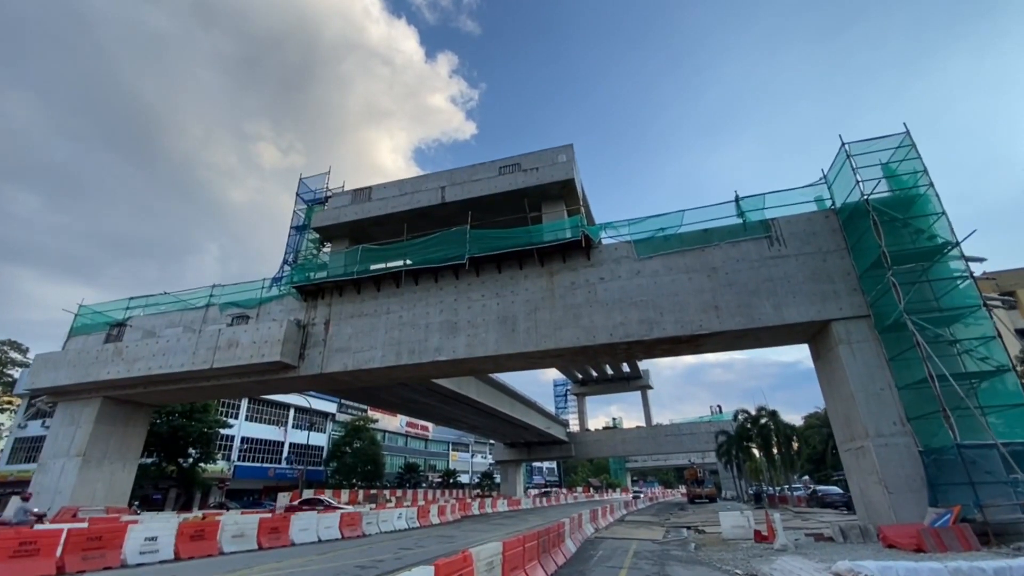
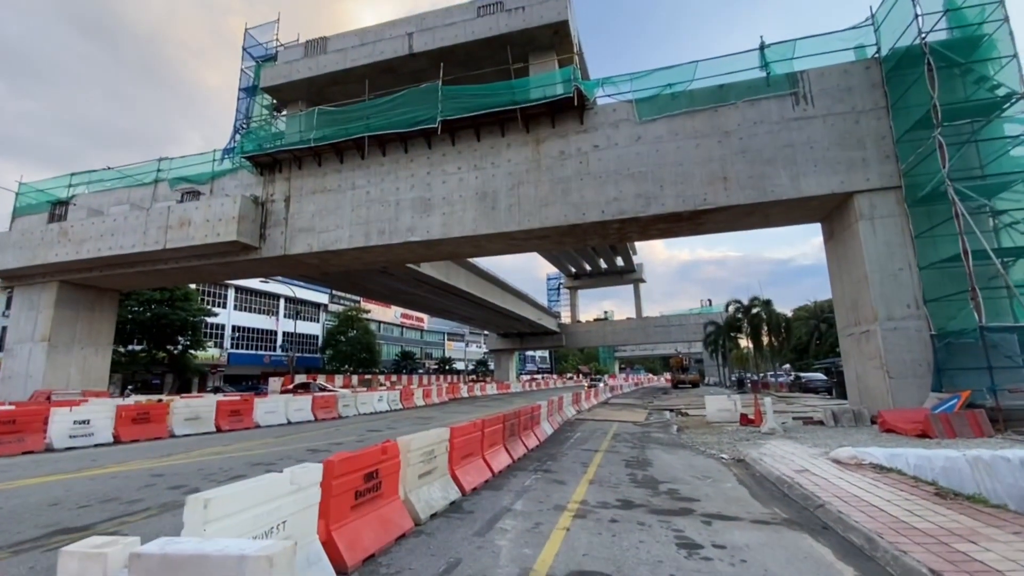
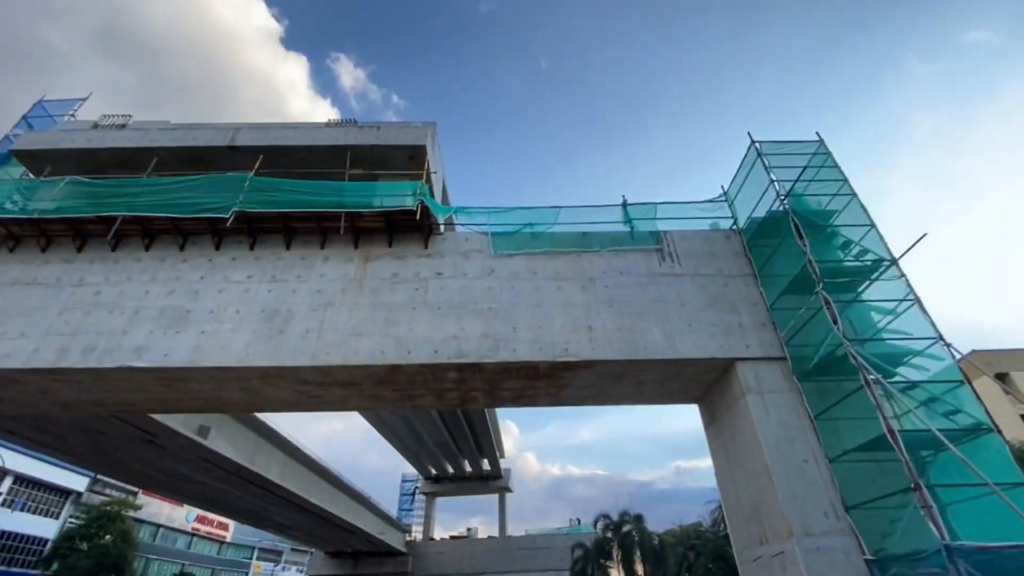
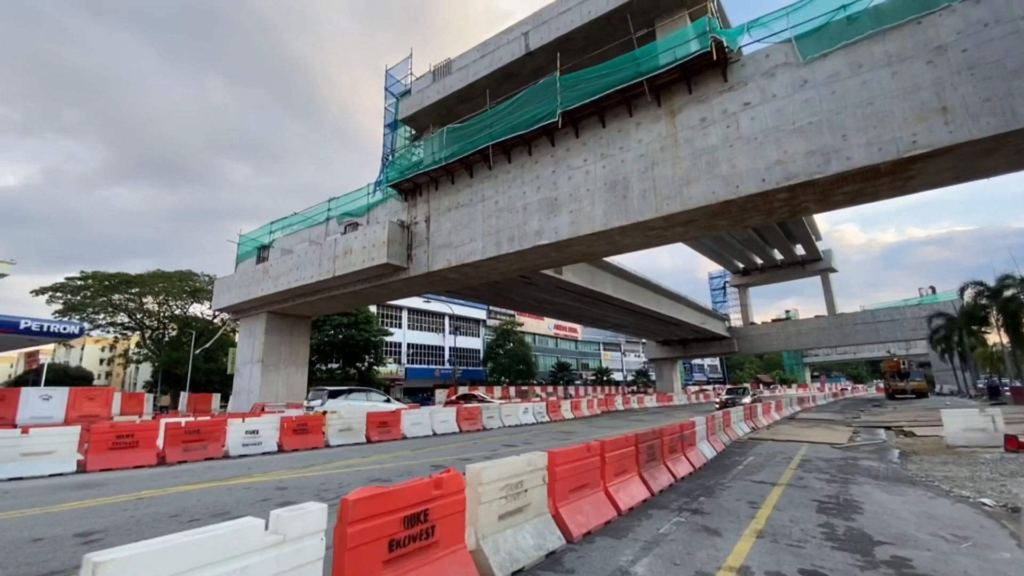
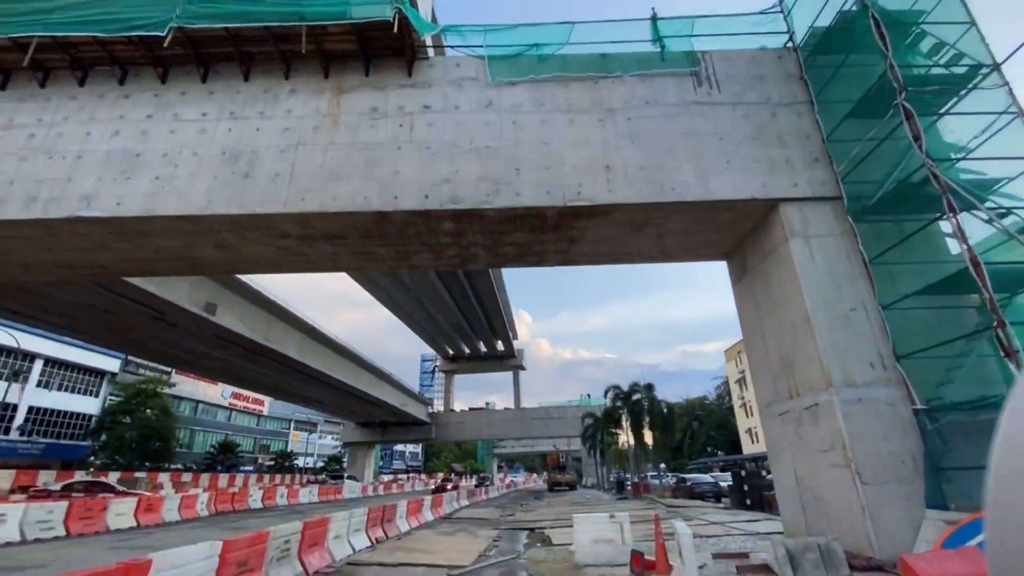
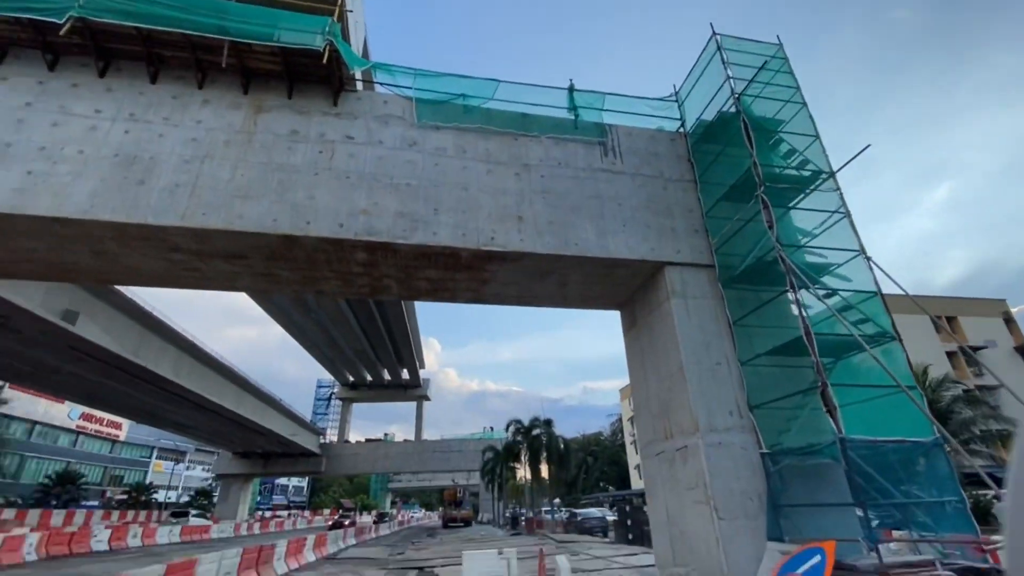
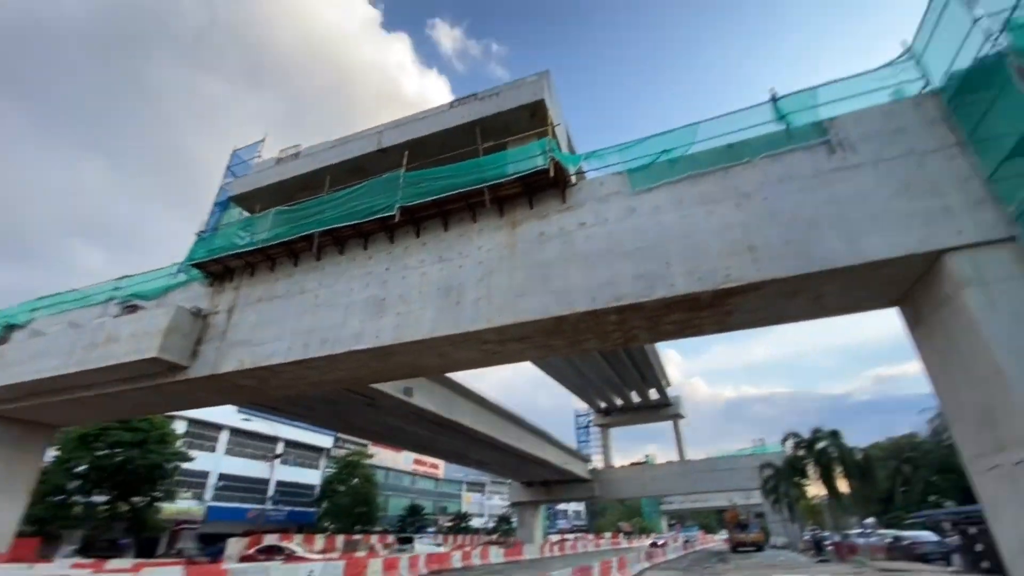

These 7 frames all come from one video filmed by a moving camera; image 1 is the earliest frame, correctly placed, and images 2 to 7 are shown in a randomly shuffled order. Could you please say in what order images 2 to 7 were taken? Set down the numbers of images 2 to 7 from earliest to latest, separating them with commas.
2, 4, 7, 3, 6, 5
